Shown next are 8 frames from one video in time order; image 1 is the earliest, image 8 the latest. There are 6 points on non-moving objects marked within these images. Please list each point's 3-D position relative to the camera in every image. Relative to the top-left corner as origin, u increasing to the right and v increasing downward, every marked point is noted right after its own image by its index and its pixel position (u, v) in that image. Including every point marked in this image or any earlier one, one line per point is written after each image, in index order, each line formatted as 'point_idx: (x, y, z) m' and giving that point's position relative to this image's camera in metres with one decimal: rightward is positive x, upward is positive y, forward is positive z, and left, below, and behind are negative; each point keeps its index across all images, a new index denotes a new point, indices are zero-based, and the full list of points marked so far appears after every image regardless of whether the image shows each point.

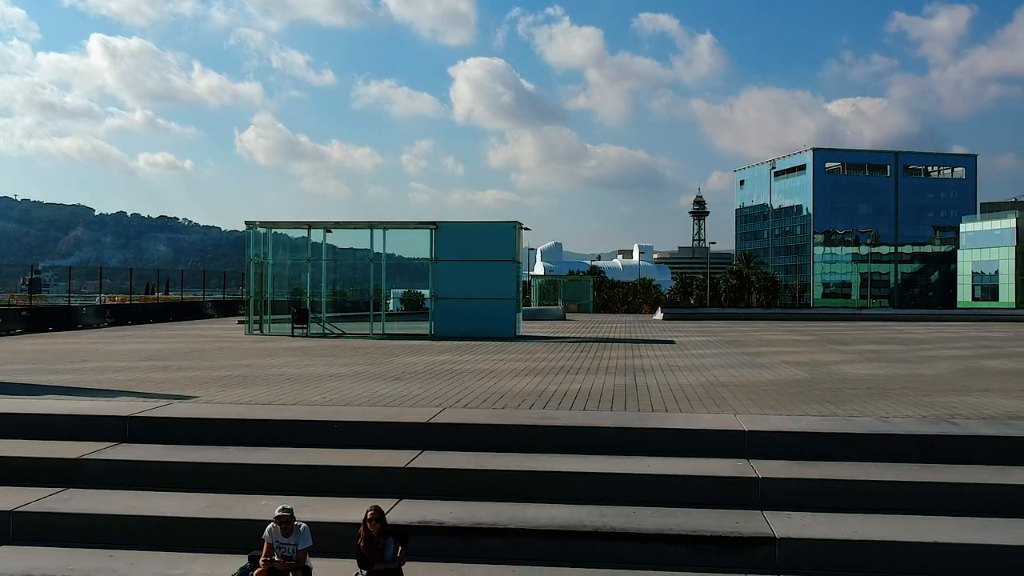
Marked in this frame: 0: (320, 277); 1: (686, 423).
0: (-2.5, +0.1, +10.6) m
1: (+0.8, -0.6, +4.0) m
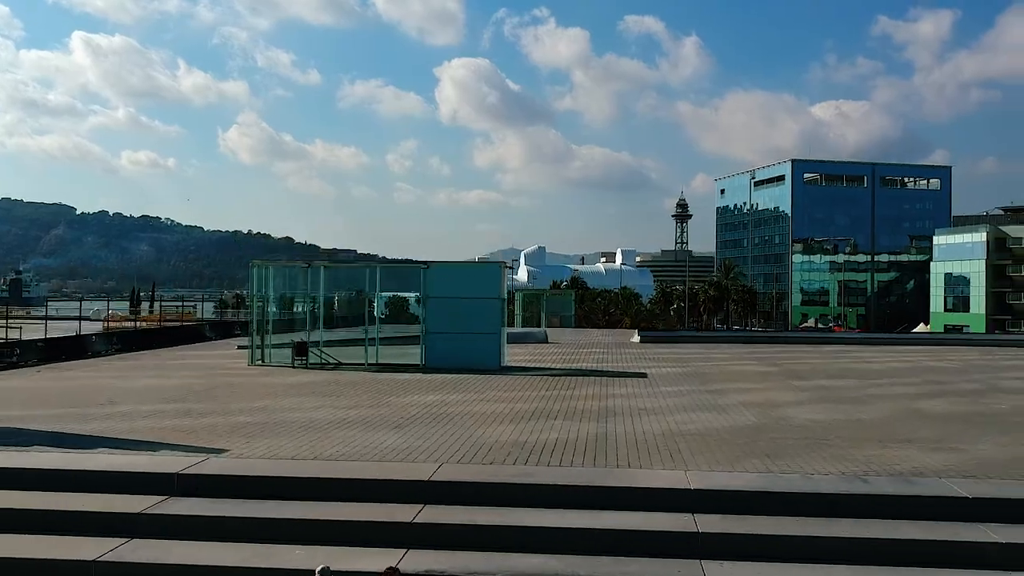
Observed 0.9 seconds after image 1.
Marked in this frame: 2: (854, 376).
0: (-2.7, -0.3, +11.3) m
1: (+0.7, -1.1, +4.8) m
2: (+4.5, -1.2, +10.9) m
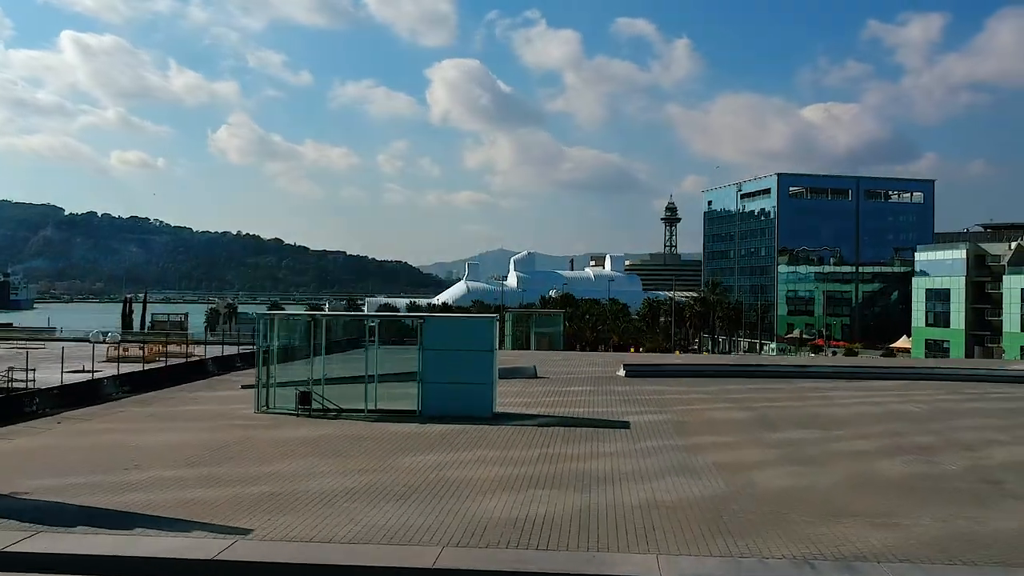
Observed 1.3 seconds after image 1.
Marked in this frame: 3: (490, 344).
0: (-2.8, -1.1, +12.0) m
1: (+0.7, -1.8, +5.5) m
2: (+4.4, -1.9, +11.6) m
3: (-0.3, -0.8, +11.6) m
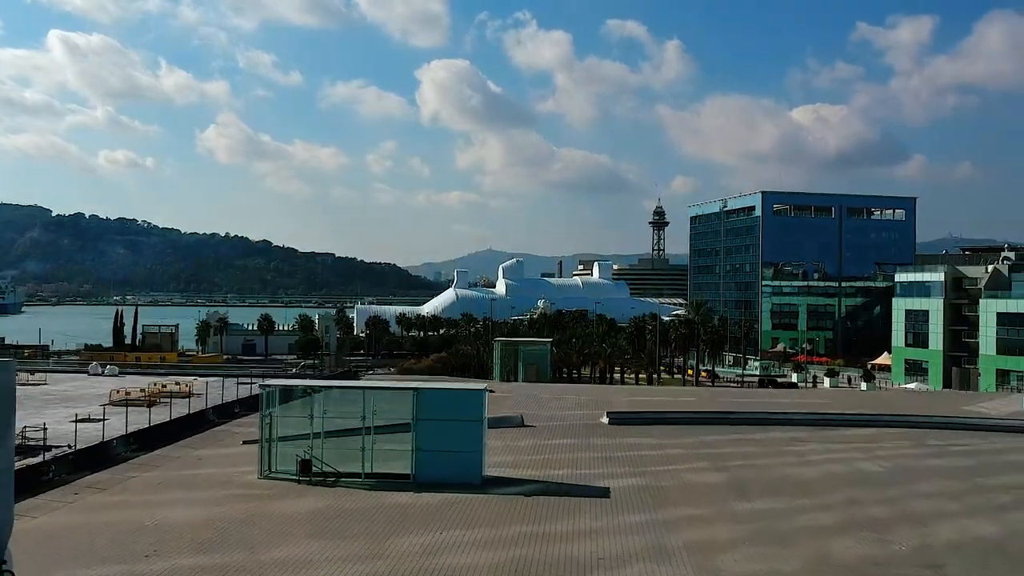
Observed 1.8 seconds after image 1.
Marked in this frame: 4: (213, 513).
0: (-3.0, -2.1, +12.7) m
1: (+0.6, -2.9, +6.3) m
2: (+4.2, -3.0, +12.5) m
3: (-0.5, -1.9, +12.3) m
4: (-3.8, -2.8, +10.5) m
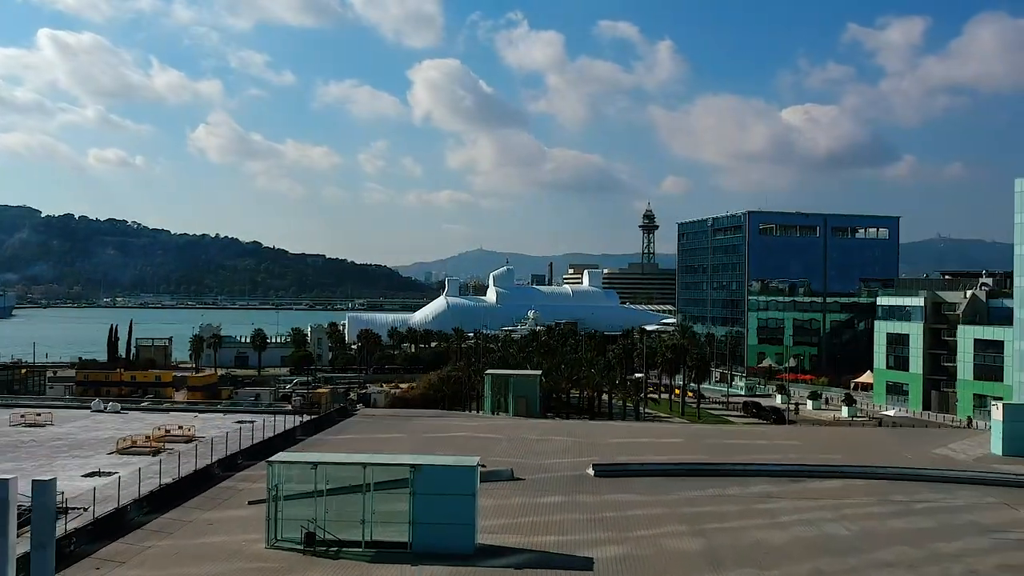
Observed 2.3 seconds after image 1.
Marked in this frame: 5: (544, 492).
0: (-3.1, -3.5, +13.7) m
1: (+0.5, -4.3, +7.2) m
2: (+4.0, -4.4, +13.5) m
3: (-0.6, -3.2, +13.3) m
4: (-3.9, -4.2, +11.4) m
5: (+0.7, -4.3, +17.4) m
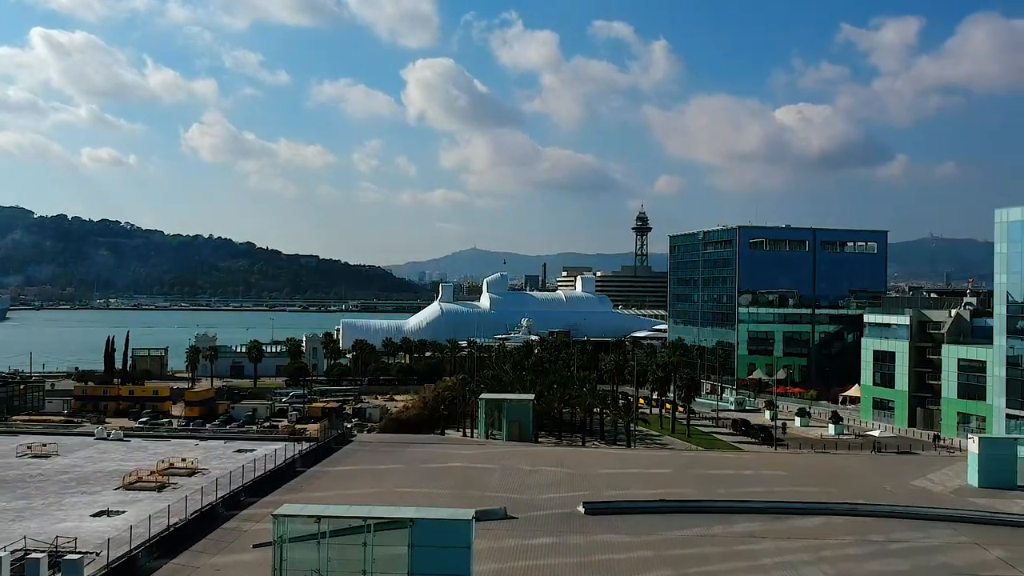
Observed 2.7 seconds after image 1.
0: (-3.2, -4.5, +14.4) m
1: (+0.5, -5.4, +8.0) m
2: (+3.9, -5.5, +14.2) m
3: (-0.7, -4.3, +14.0) m
4: (-4.0, -5.2, +12.2) m
5: (+0.5, -5.3, +18.1) m
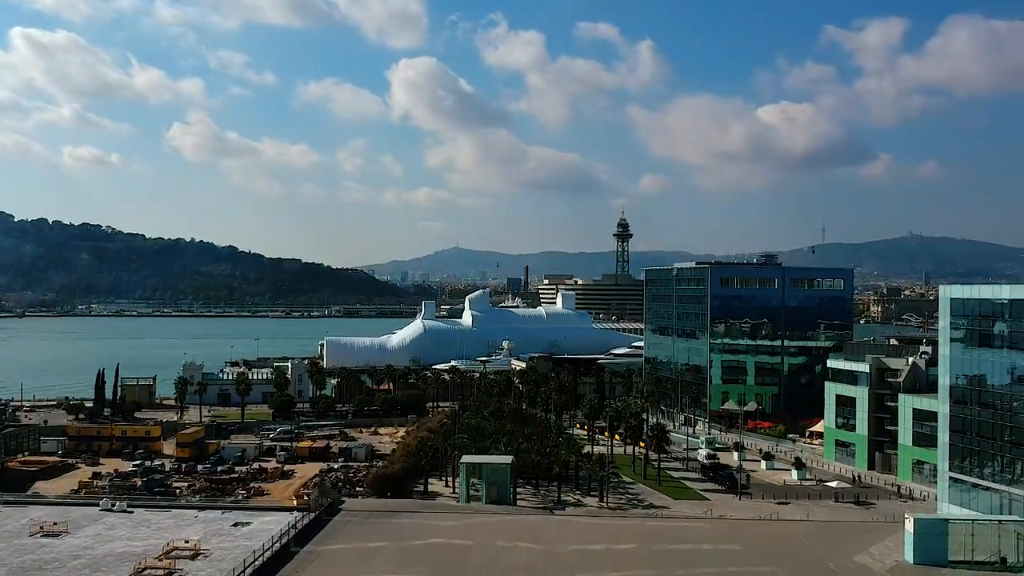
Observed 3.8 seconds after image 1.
0: (-3.7, -7.5, +16.5) m
1: (+0.1, -8.4, +10.2) m
2: (+3.4, -8.5, +16.5) m
3: (-1.2, -7.3, +16.2) m
4: (-4.5, -8.2, +14.3) m
5: (-0.1, -8.3, +20.3) m
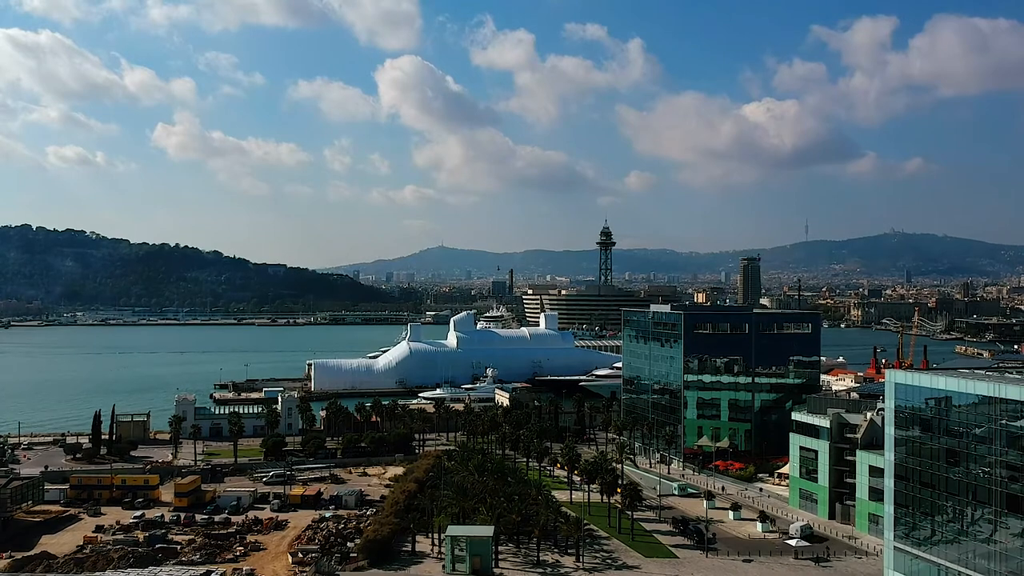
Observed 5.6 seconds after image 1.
0: (-4.3, -11.4, +19.3) m
1: (-0.3, -12.4, +13.0) m
2: (+2.9, -12.5, +19.4) m
3: (-1.7, -11.2, +19.0) m
4: (-5.0, -12.1, +17.0) m
5: (-0.7, -12.2, +23.2) m
